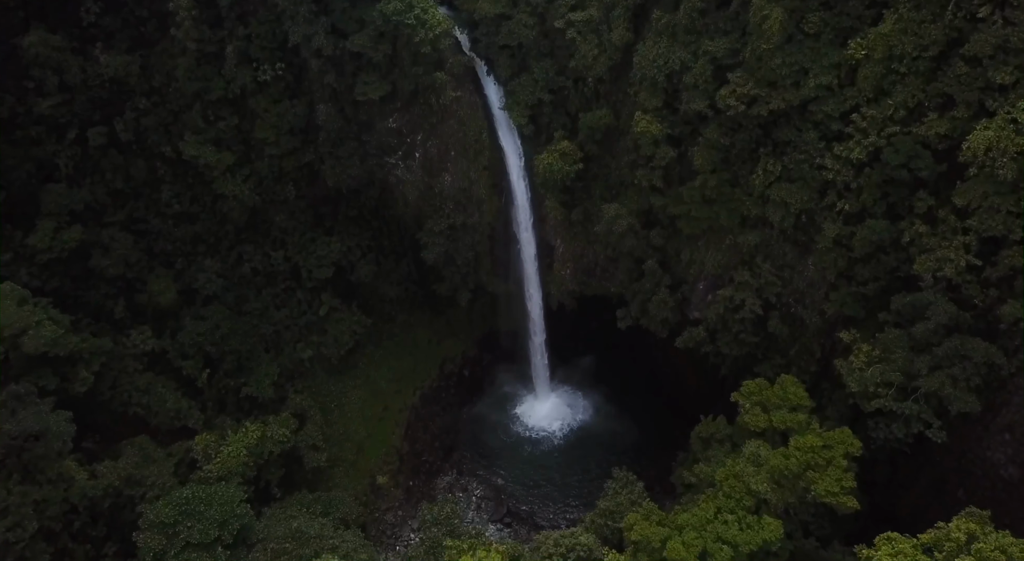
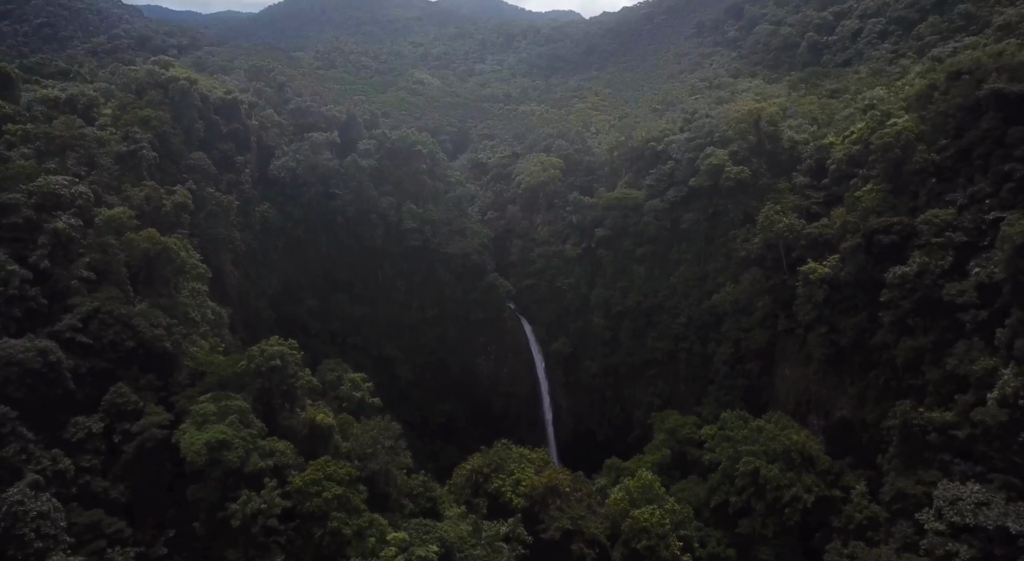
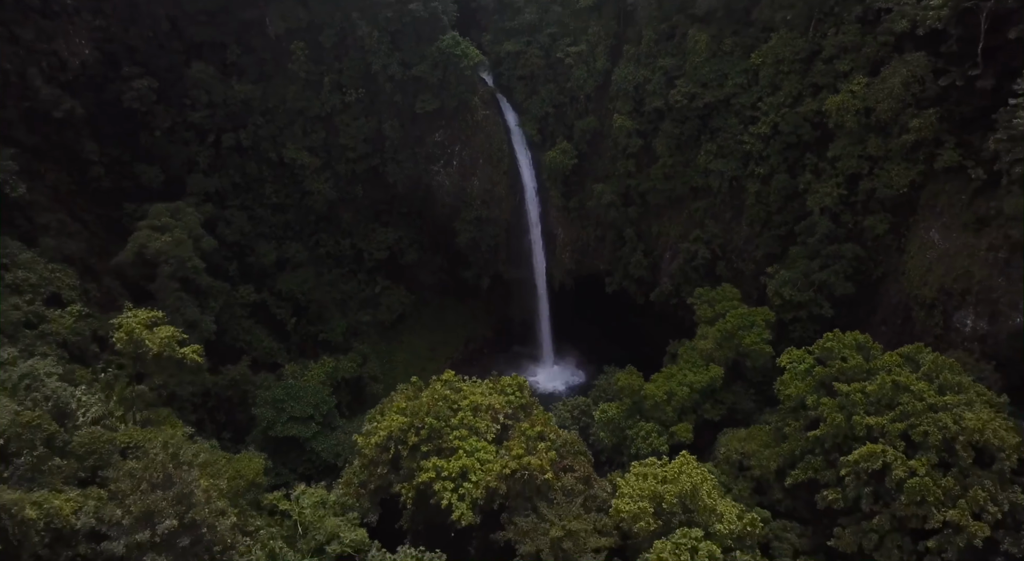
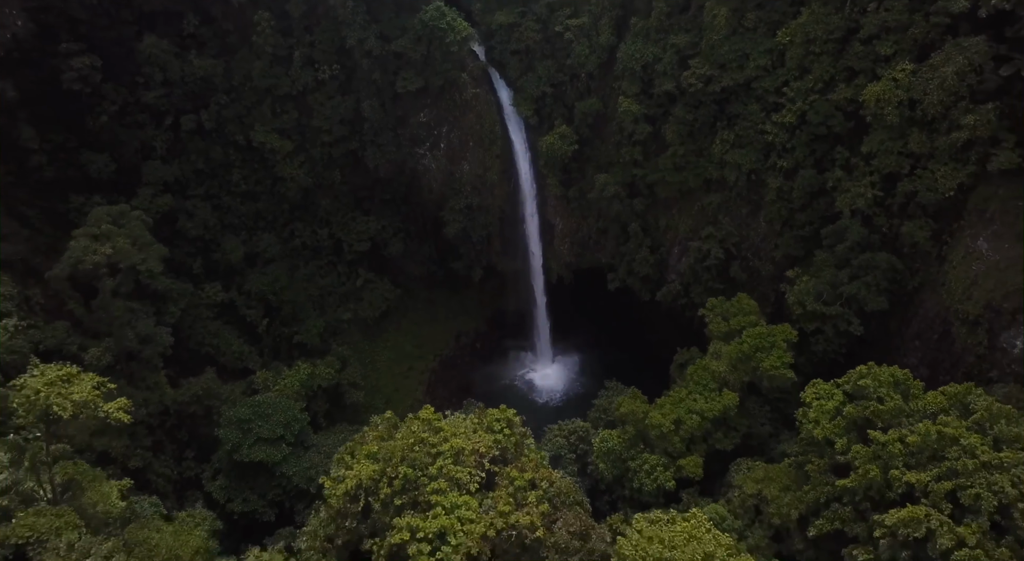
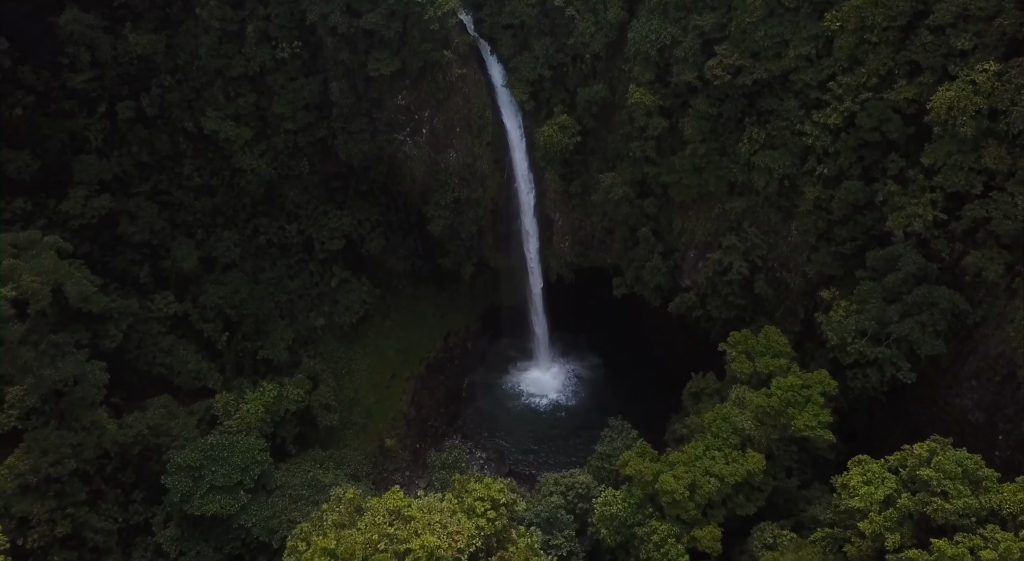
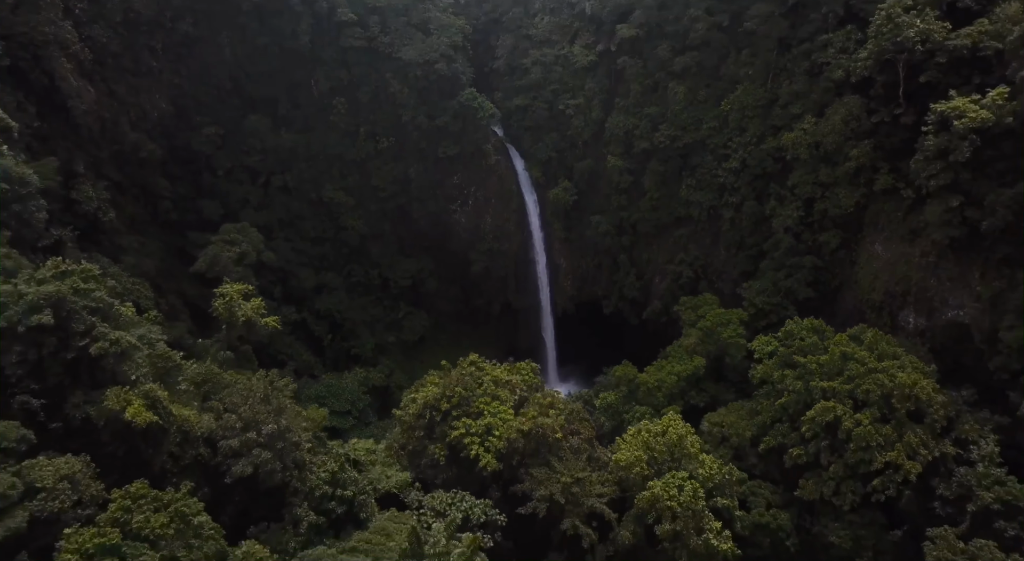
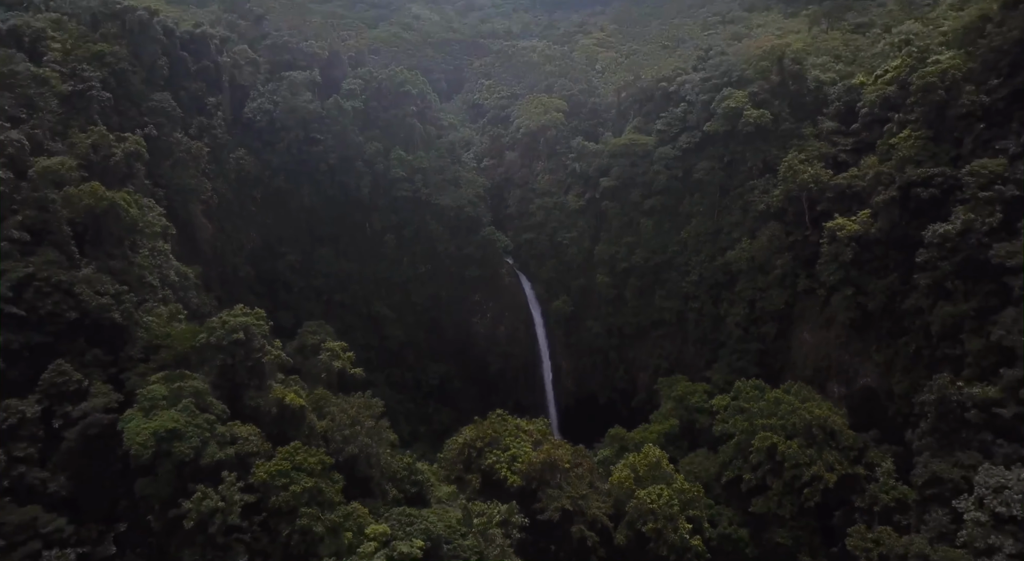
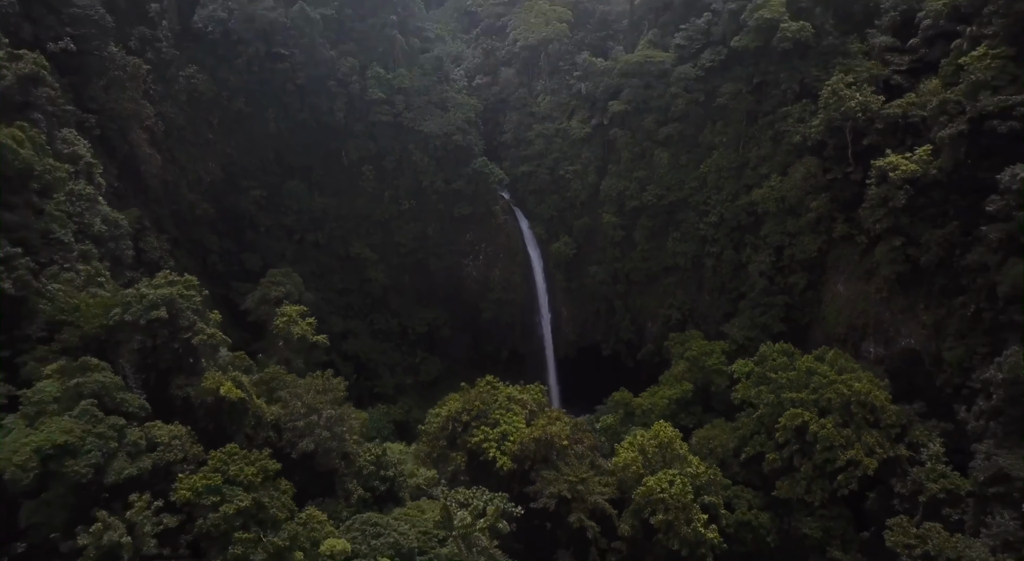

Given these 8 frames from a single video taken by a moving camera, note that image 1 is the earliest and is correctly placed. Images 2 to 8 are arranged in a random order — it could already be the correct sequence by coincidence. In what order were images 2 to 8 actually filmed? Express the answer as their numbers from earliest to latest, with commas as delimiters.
5, 4, 3, 6, 8, 7, 2
